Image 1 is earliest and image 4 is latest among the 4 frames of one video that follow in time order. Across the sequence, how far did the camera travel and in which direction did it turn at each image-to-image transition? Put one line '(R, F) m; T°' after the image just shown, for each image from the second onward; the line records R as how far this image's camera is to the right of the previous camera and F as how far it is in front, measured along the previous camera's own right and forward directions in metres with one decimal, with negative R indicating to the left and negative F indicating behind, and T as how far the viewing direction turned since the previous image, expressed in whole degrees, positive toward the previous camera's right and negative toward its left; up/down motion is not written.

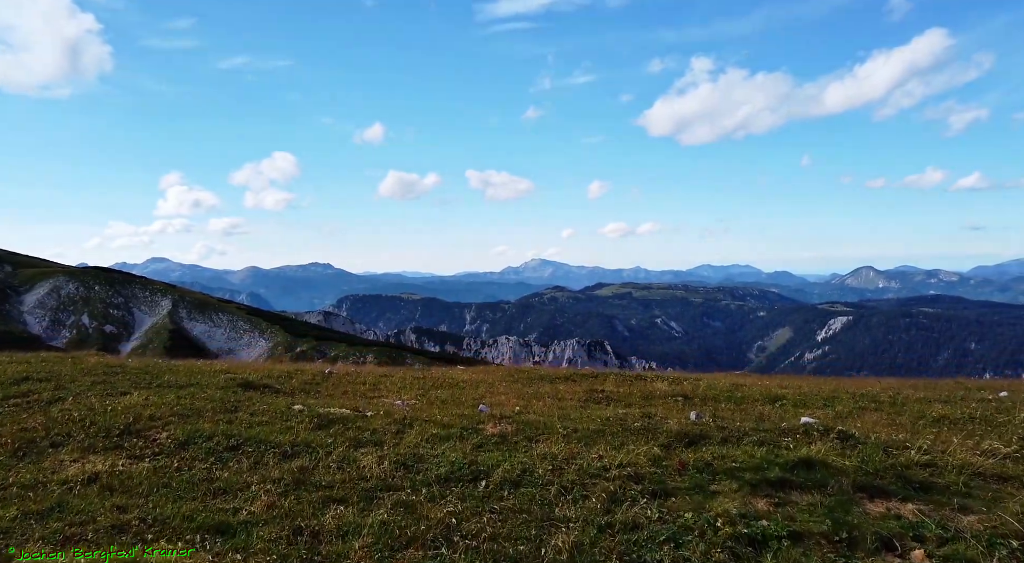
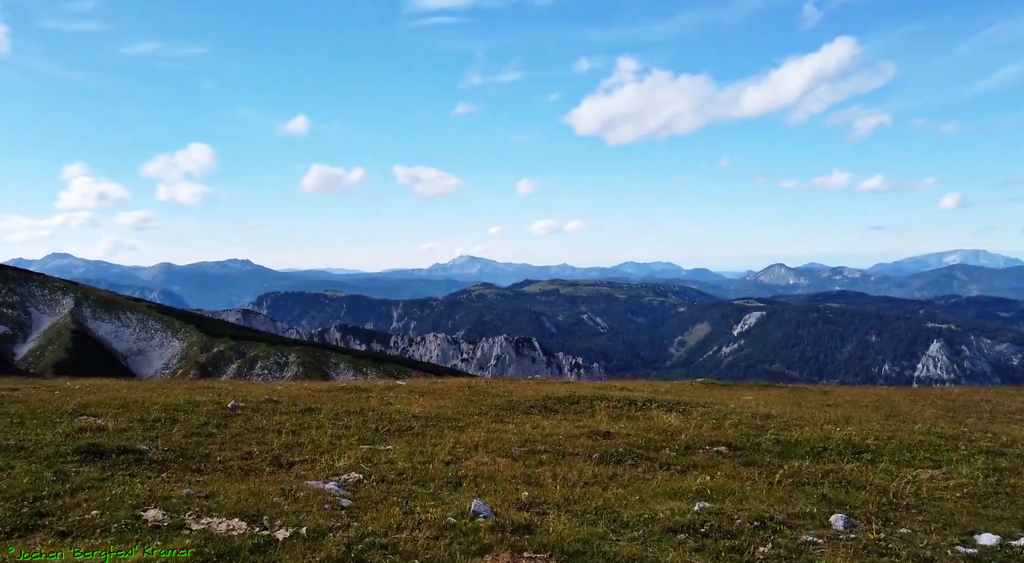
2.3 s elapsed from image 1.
(-0.8, +5.0) m; +5°
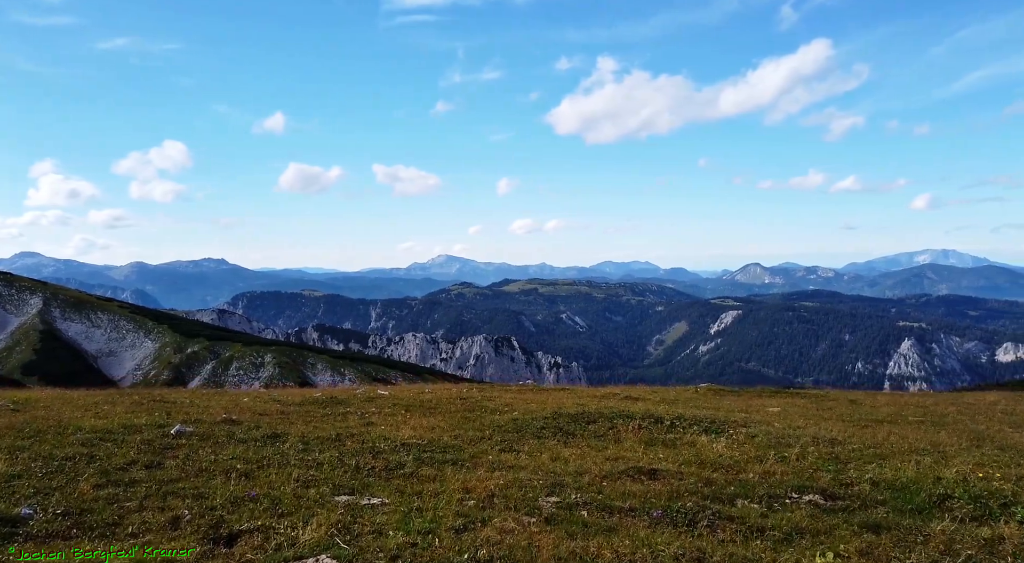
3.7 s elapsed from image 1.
(-0.1, +1.7) m; +1°
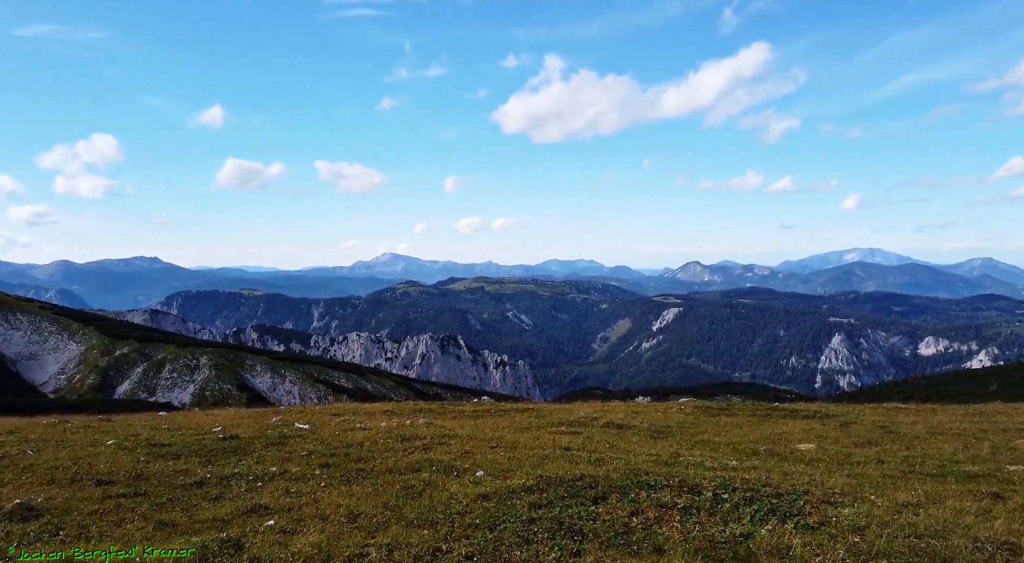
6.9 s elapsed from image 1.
(+0.2, +3.0) m; +4°
